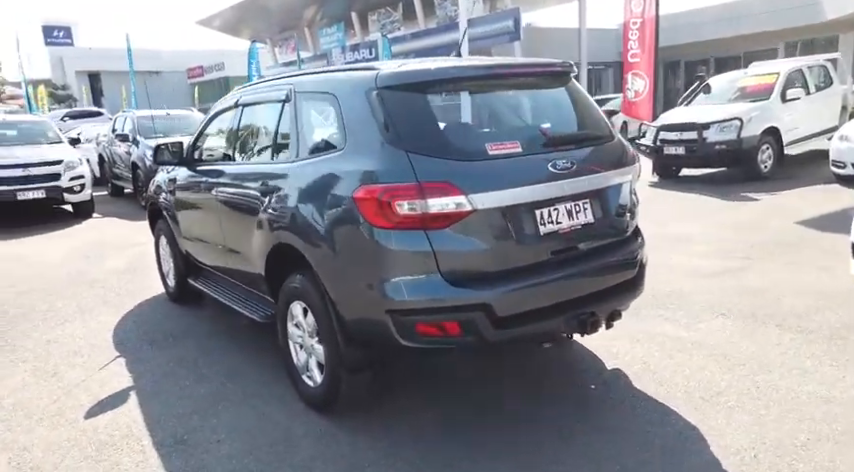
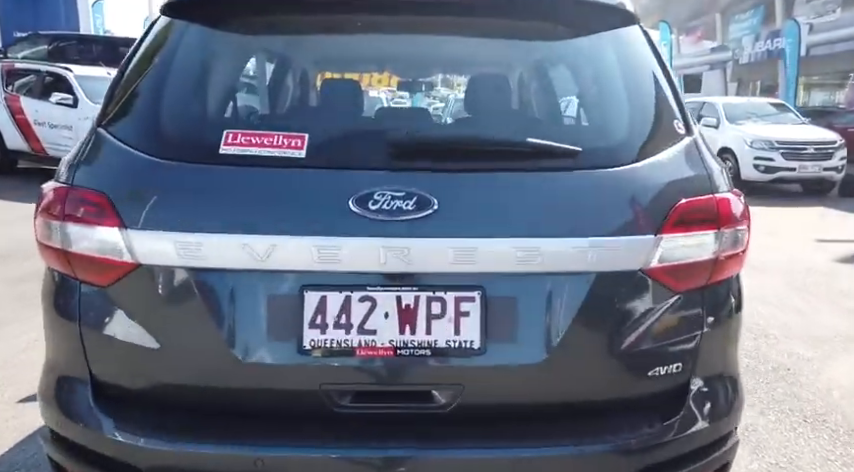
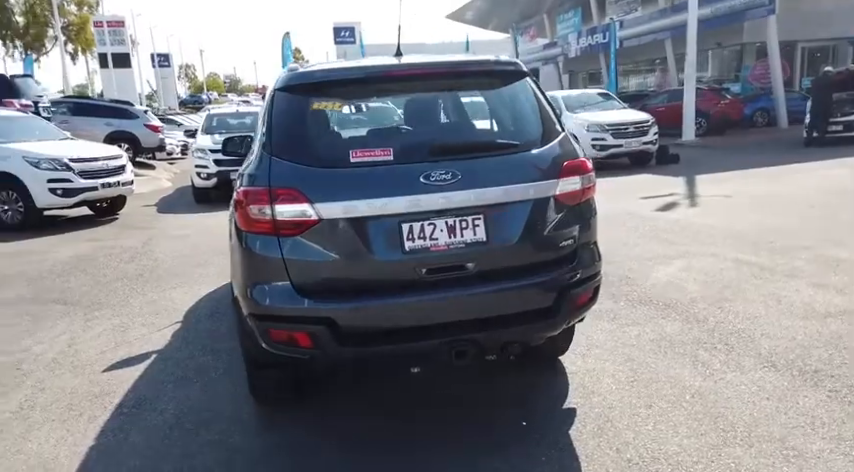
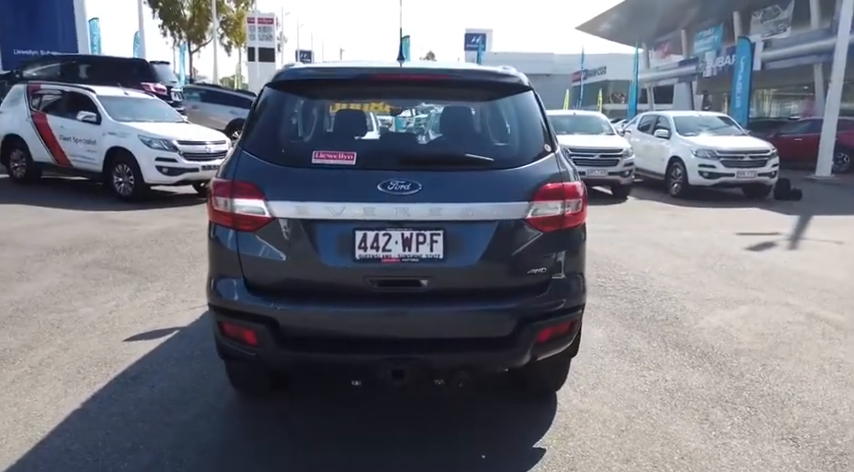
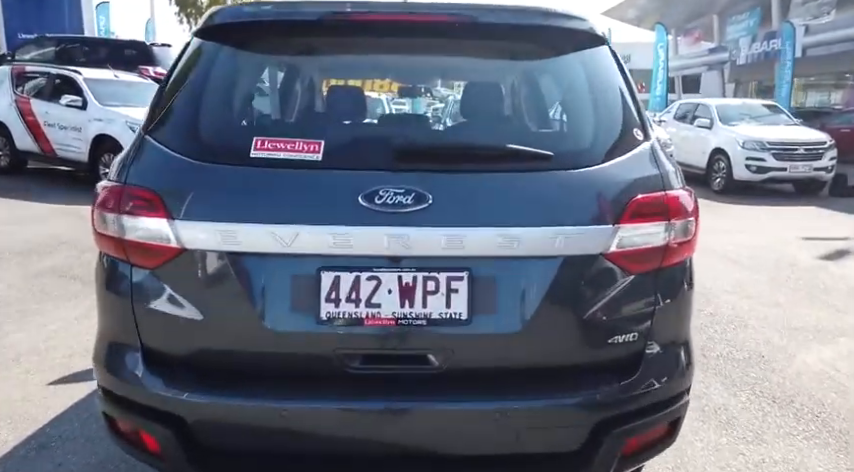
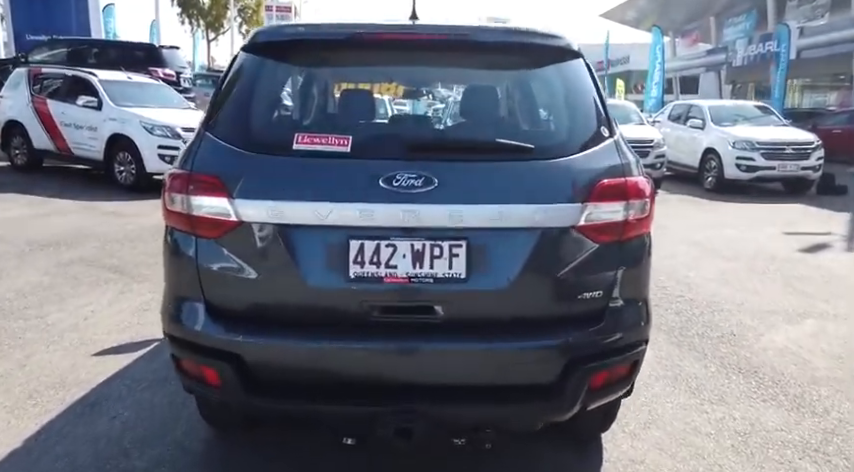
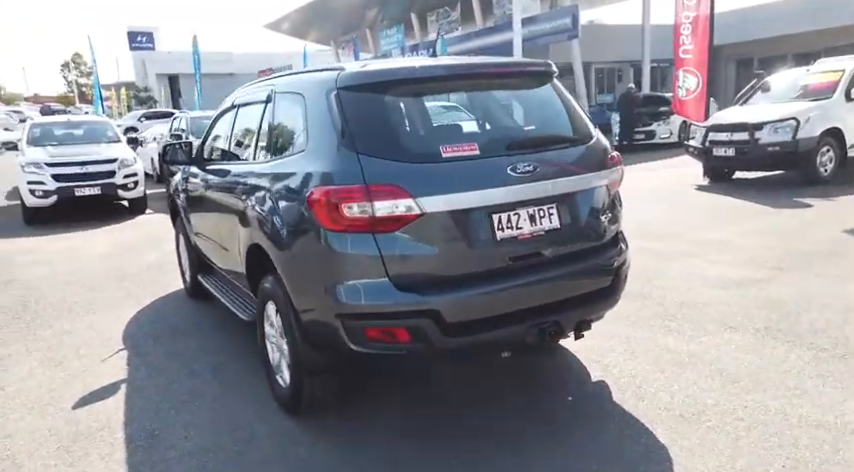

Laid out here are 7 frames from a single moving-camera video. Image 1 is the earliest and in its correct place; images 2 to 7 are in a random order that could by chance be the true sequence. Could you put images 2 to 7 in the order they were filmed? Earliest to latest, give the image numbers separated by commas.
7, 3, 4, 6, 5, 2
